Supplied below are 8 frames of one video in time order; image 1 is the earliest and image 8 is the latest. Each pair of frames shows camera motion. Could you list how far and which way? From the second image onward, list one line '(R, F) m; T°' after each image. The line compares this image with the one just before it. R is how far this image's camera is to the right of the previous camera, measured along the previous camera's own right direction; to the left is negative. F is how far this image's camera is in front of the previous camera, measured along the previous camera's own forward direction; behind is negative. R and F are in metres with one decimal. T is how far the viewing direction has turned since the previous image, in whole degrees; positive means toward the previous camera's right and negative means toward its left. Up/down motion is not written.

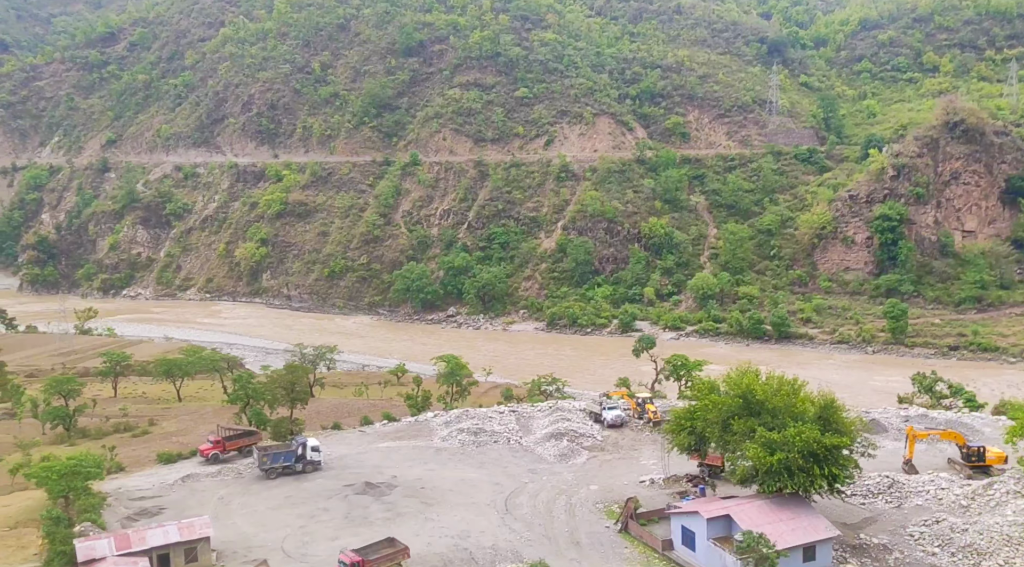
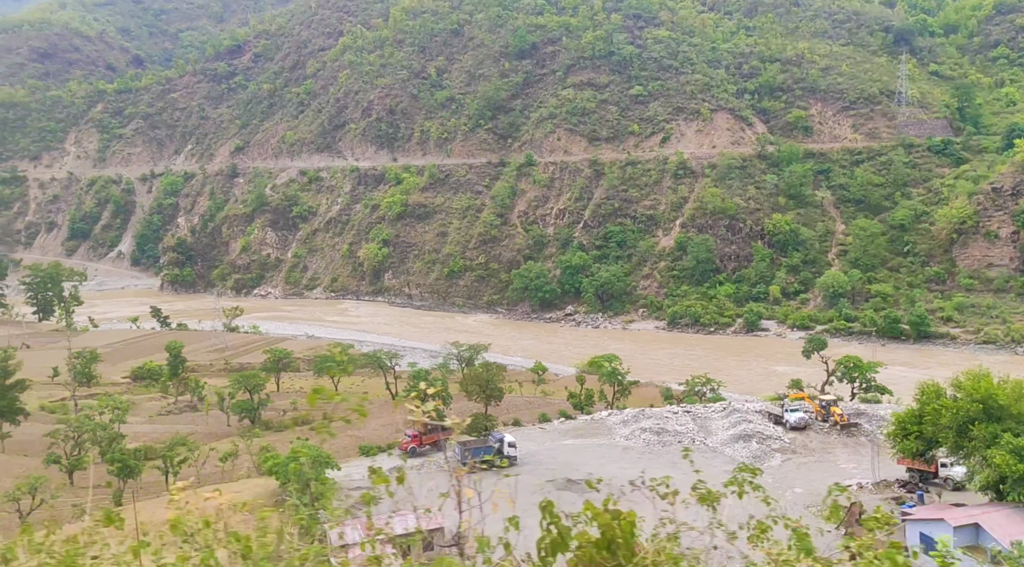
(-1.4, -0.5) m; -7°
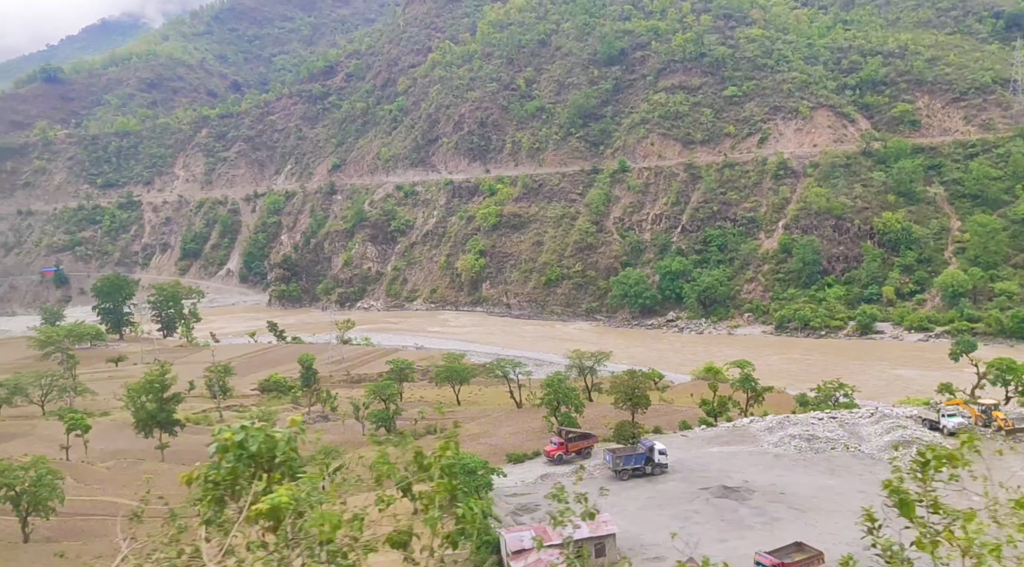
(-1.0, -0.3) m; -6°
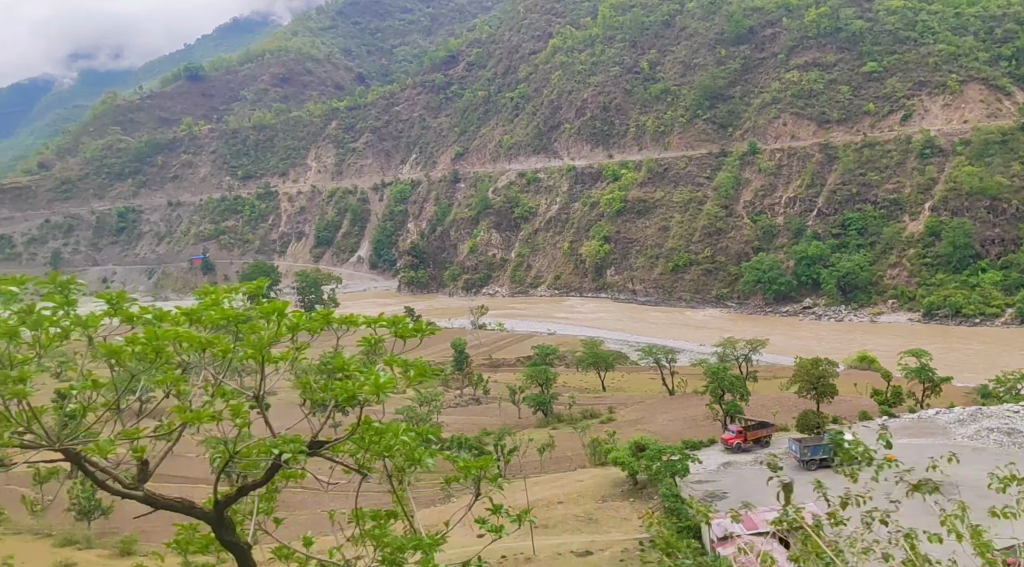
(-1.1, -0.3) m; -8°
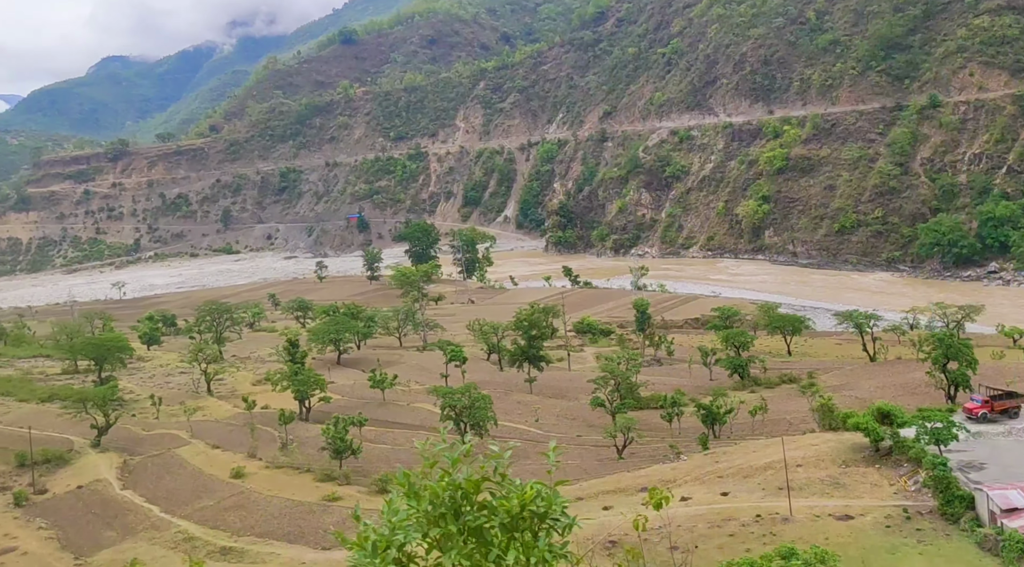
(-1.5, -0.2) m; -9°
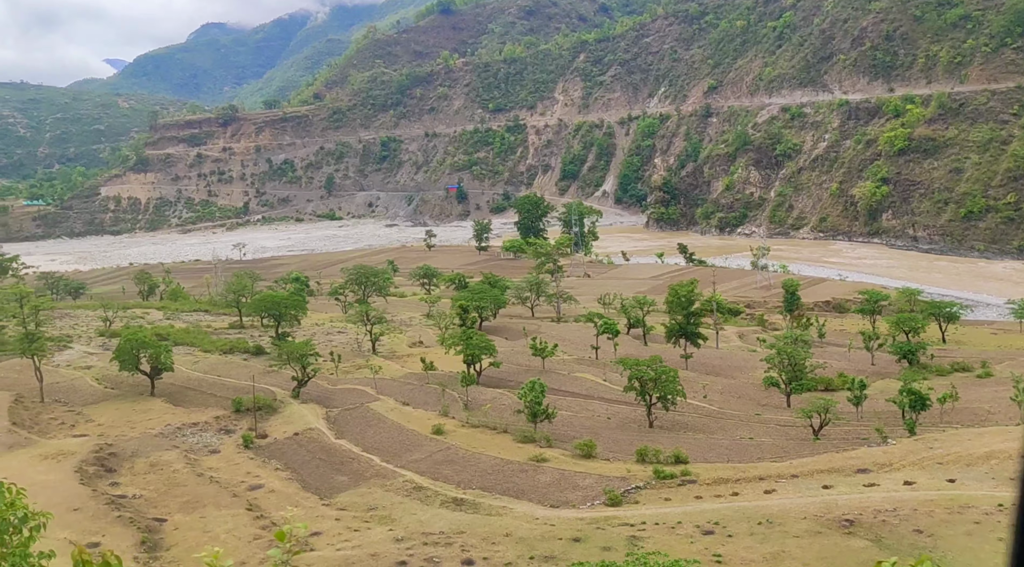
(-2.1, -0.4) m; -6°
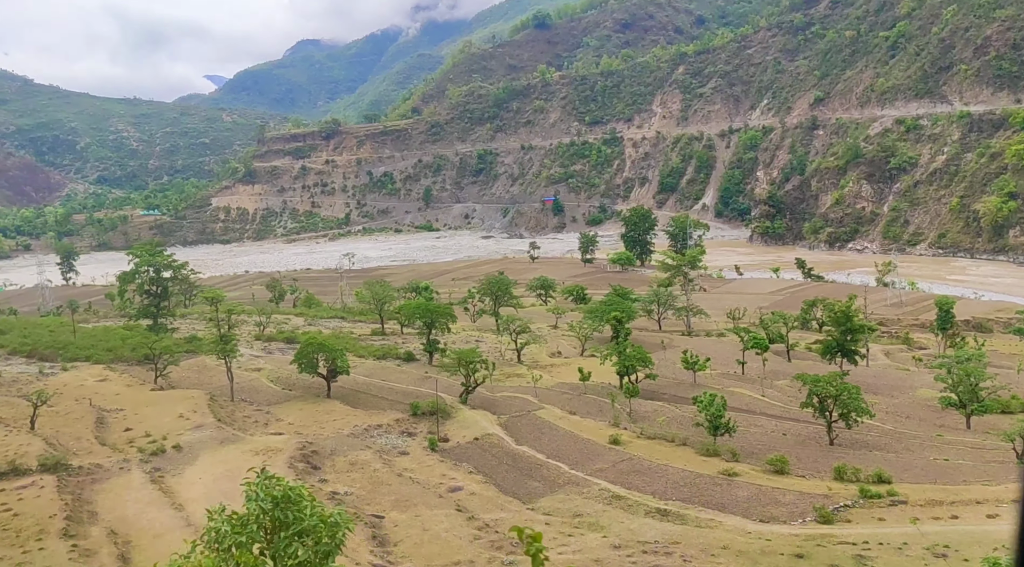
(-1.7, -0.2) m; -6°
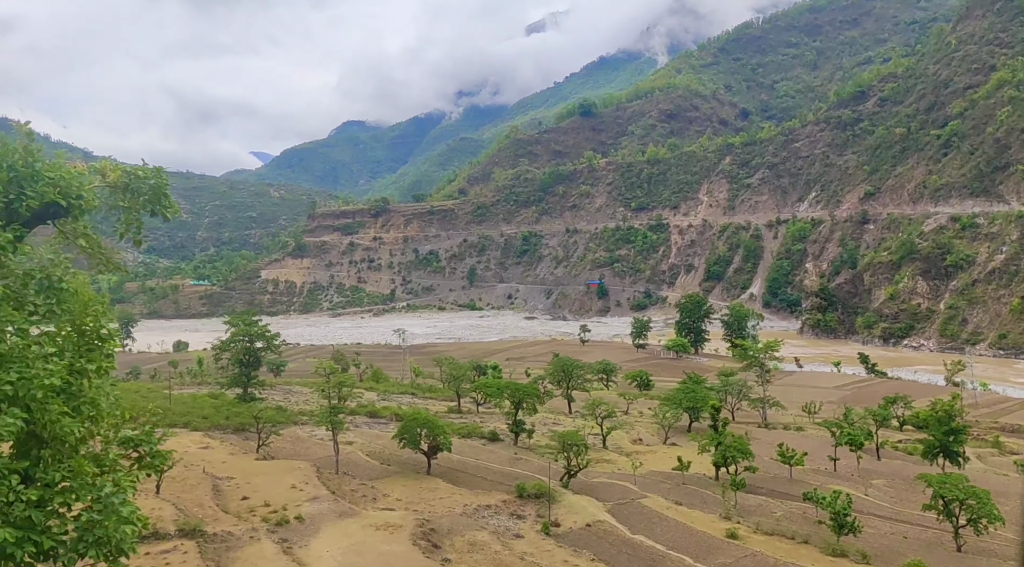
(-1.6, 0.0) m; -3°
